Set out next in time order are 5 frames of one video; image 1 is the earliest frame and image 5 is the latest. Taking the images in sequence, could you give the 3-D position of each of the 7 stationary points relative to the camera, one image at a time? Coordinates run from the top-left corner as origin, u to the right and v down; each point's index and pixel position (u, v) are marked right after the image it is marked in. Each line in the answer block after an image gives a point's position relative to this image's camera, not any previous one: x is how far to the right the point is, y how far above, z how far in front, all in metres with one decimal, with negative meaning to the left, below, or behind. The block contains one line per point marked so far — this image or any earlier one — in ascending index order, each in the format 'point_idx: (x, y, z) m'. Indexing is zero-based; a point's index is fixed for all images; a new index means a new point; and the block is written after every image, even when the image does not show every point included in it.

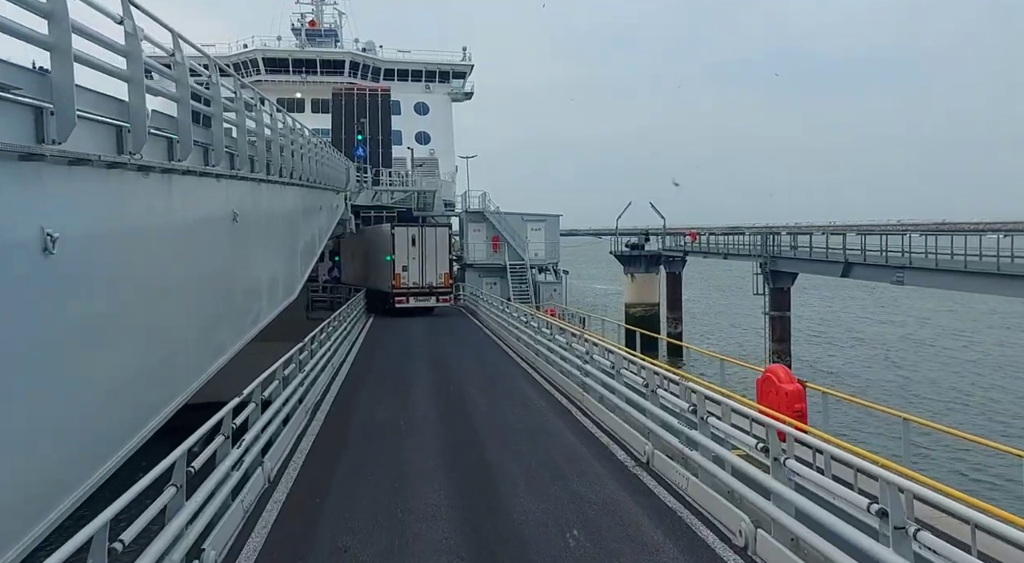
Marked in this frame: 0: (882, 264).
0: (+9.8, +0.5, +17.2) m
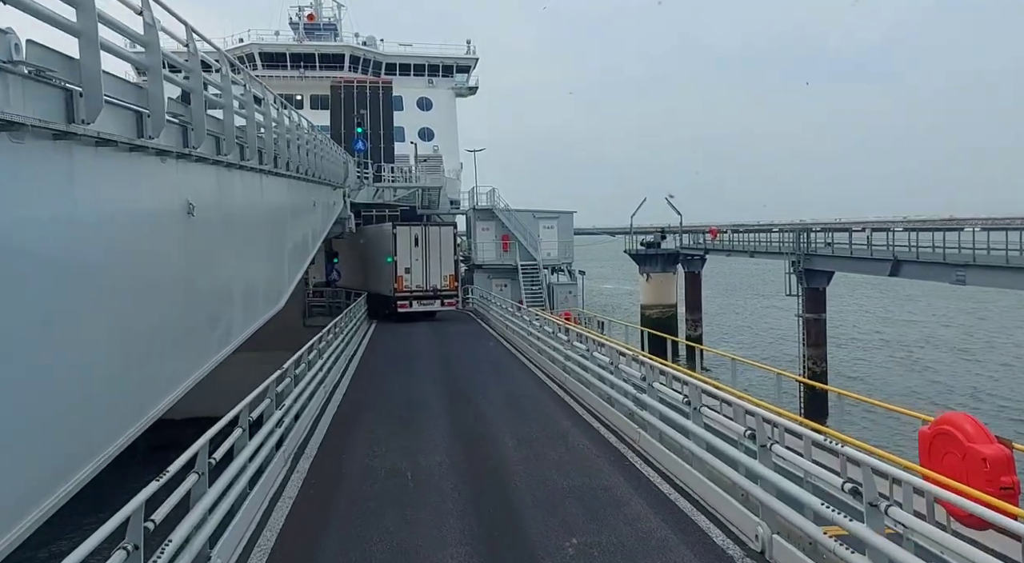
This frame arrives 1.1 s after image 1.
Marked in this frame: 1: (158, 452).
0: (+10.2, +0.5, +15.5) m
1: (-8.1, -3.9, +14.9) m
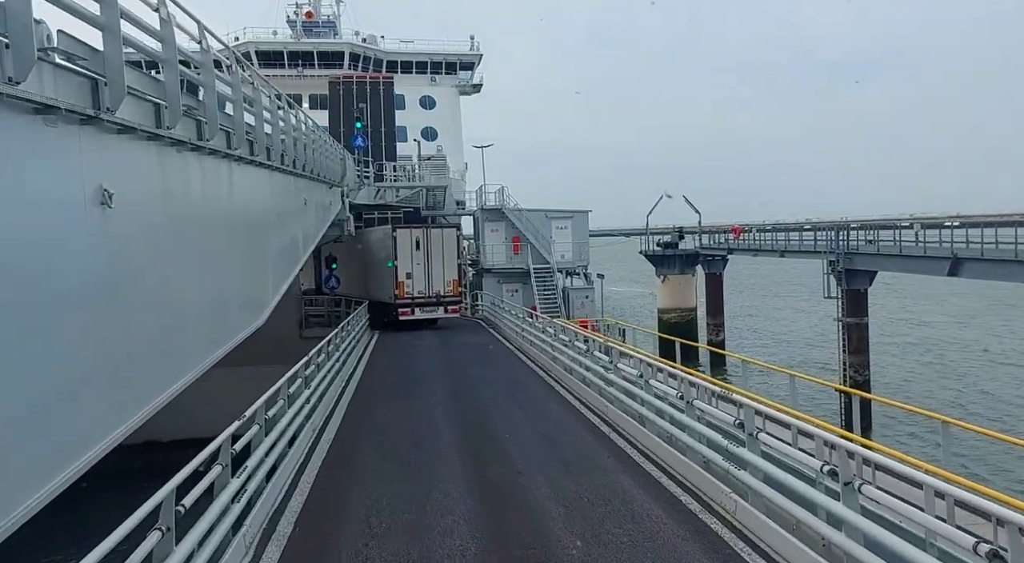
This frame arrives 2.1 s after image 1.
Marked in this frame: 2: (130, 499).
0: (+10.6, +0.5, +13.9) m
1: (-7.7, -4.1, +13.3) m
2: (-7.2, -4.1, +12.3) m
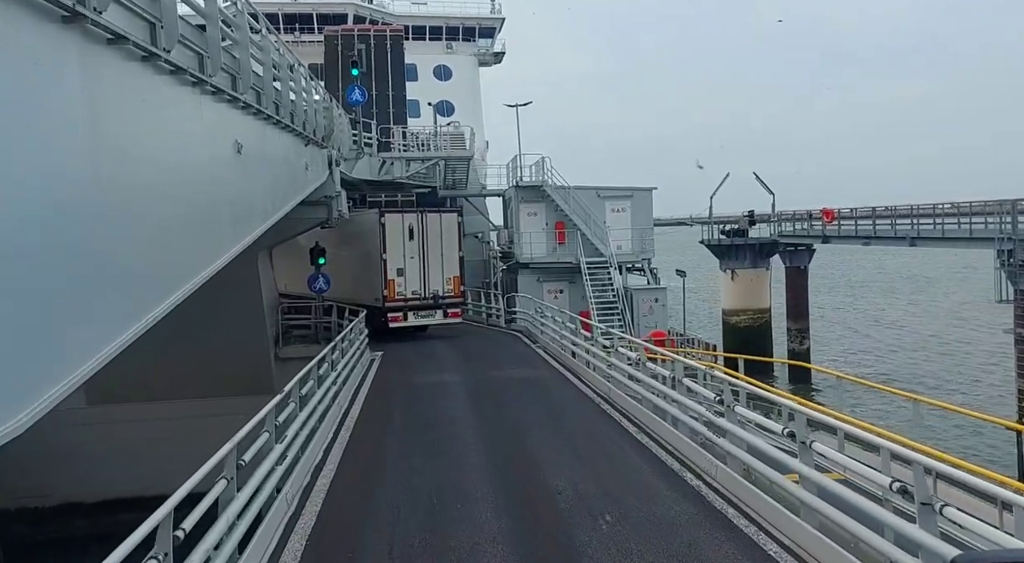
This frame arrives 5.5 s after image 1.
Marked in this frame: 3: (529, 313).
0: (+11.5, +0.5, +8.7) m
1: (-6.7, -4.1, +8.5) m
2: (-6.3, -4.2, +7.5) m
3: (+0.6, -0.8, +17.2) m
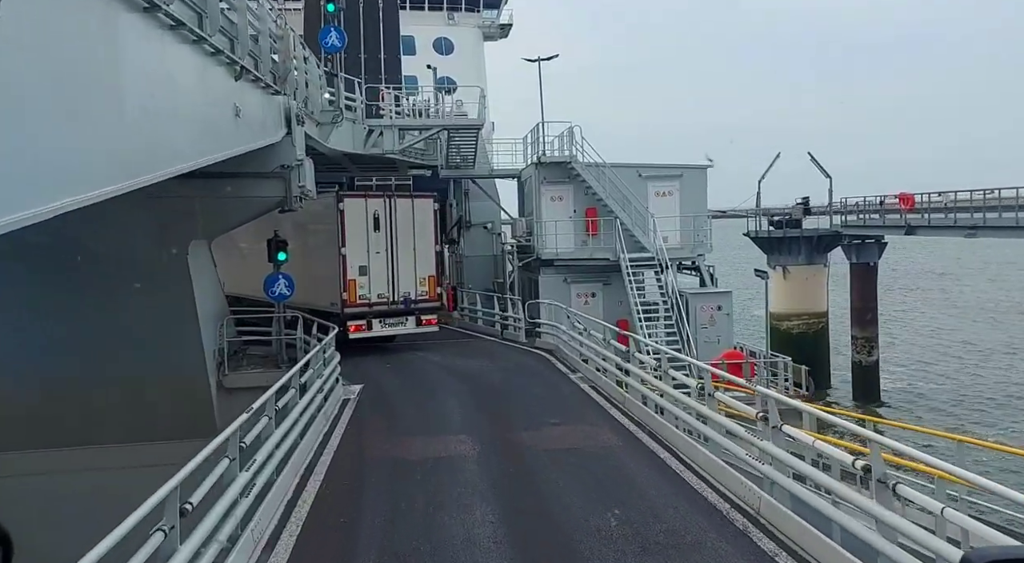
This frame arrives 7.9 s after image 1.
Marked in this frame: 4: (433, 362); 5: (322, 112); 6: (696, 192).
0: (+12.0, +0.3, +5.1) m
1: (-6.3, -4.2, +5.0) m
2: (-5.8, -4.3, +4.0) m
3: (+1.0, -0.8, +13.7) m
4: (-1.3, -2.0, +12.6) m
5: (-3.4, +3.1, +11.6) m
6: (+4.4, +2.2, +16.6) m
